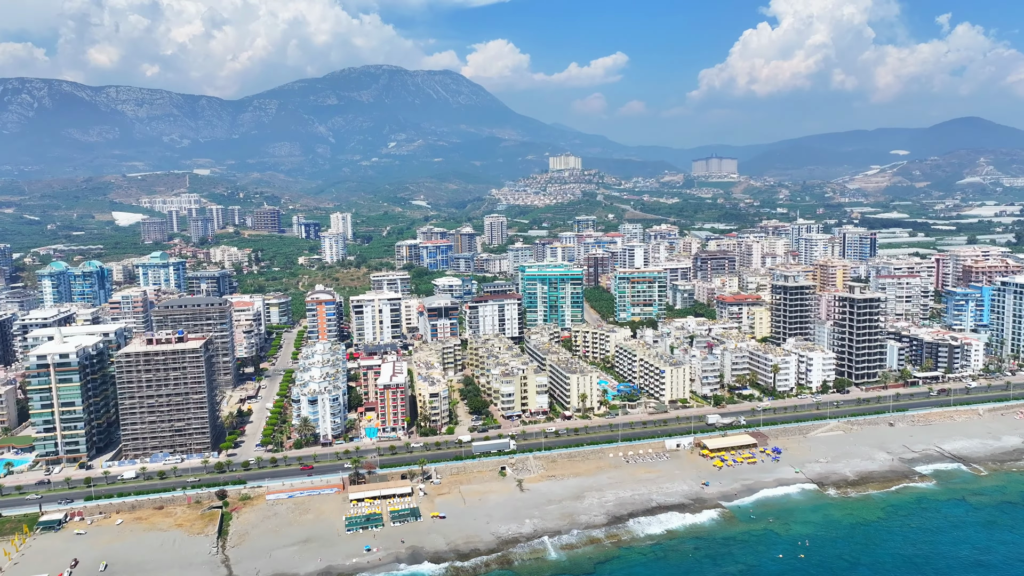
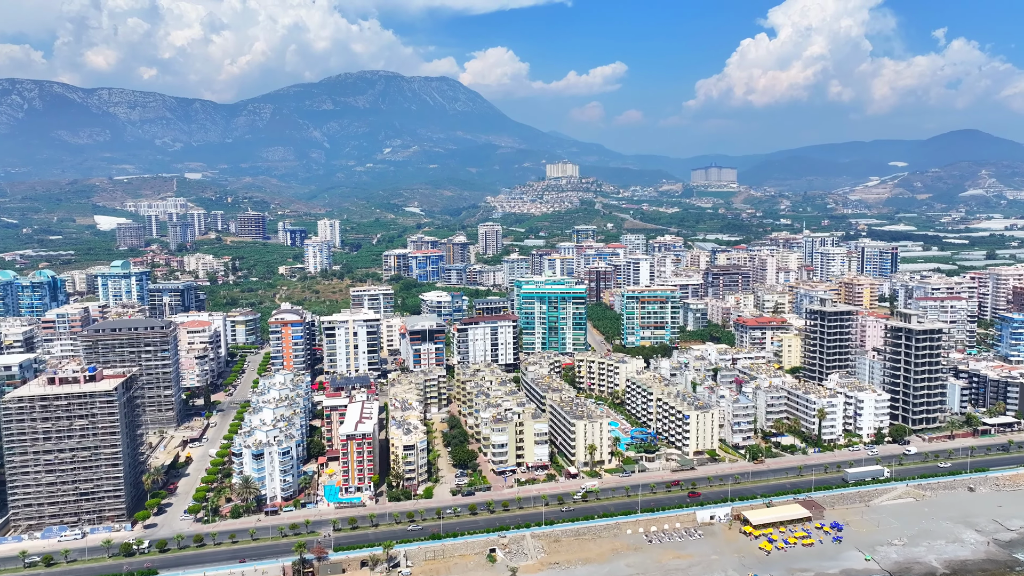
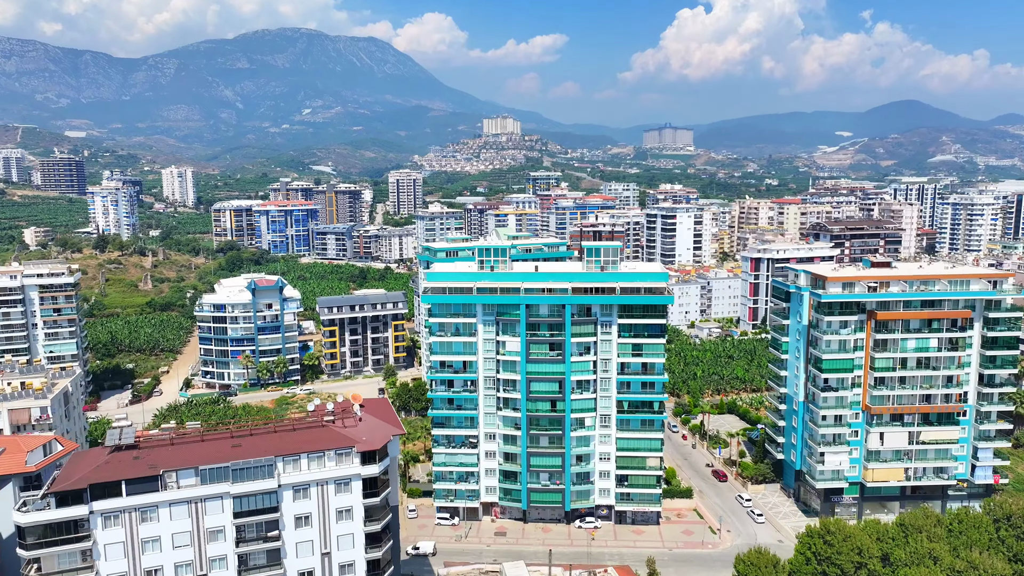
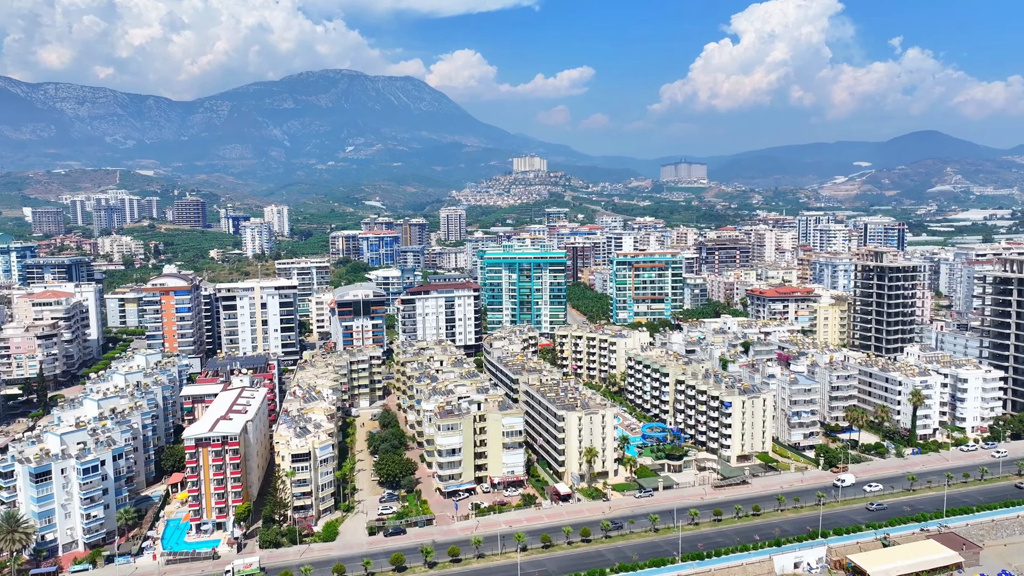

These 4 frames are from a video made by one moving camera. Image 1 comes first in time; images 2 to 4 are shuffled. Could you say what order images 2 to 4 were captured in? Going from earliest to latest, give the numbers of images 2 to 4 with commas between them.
2, 4, 3
